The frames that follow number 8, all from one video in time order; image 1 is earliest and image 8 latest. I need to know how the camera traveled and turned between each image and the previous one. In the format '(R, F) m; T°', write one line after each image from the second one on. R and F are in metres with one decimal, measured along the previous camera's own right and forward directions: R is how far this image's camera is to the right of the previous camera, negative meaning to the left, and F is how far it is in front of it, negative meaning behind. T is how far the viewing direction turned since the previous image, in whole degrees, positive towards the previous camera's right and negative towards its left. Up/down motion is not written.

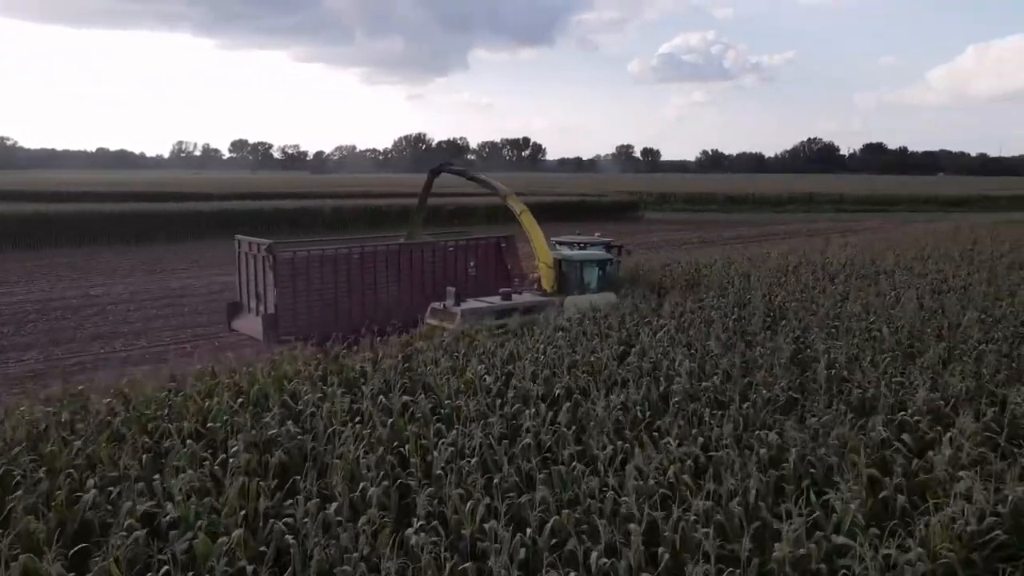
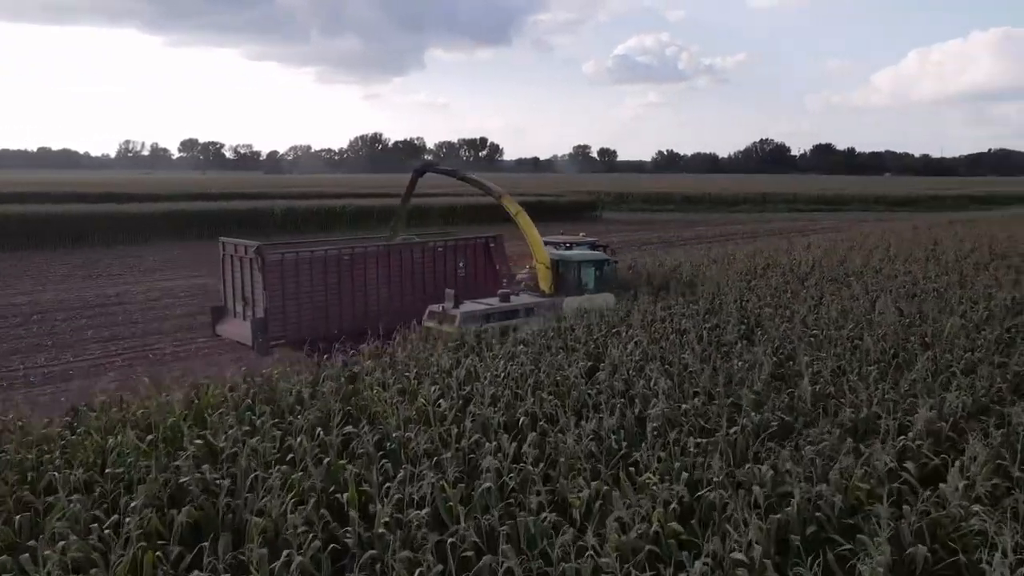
(-0.6, +0.1) m; +3°
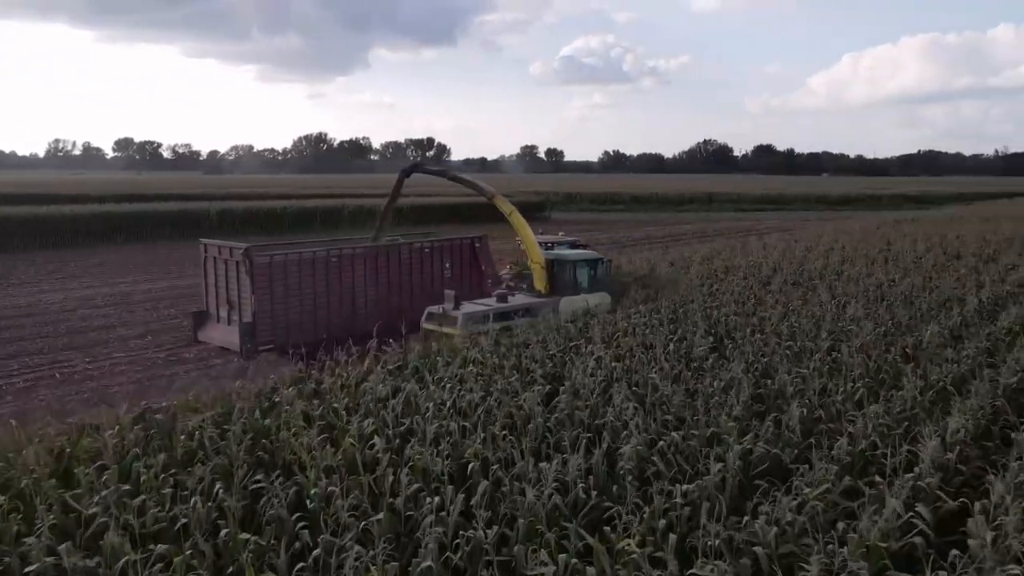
(-0.7, +0.1) m; +4°
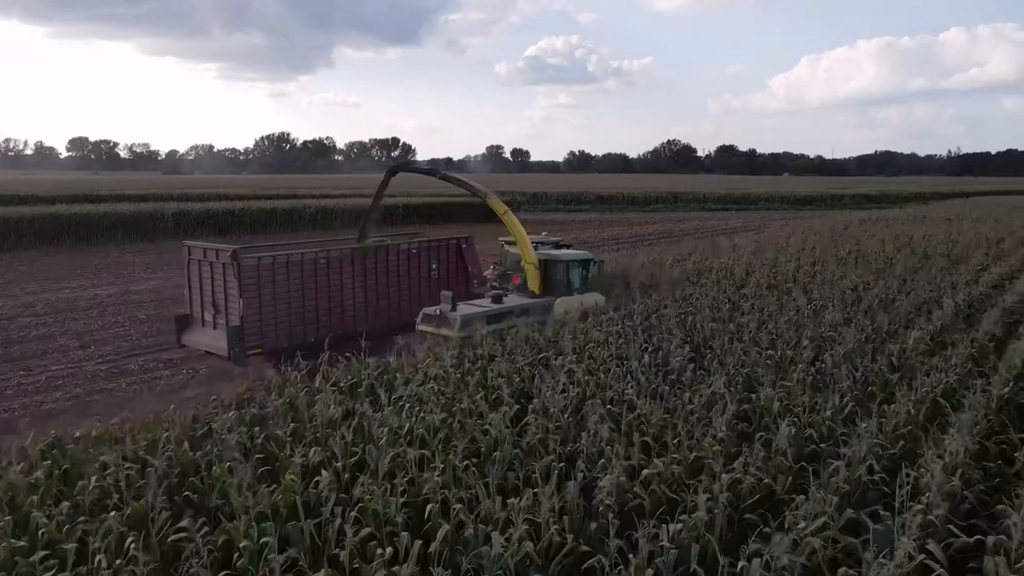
(-0.4, +0.1) m; +3°
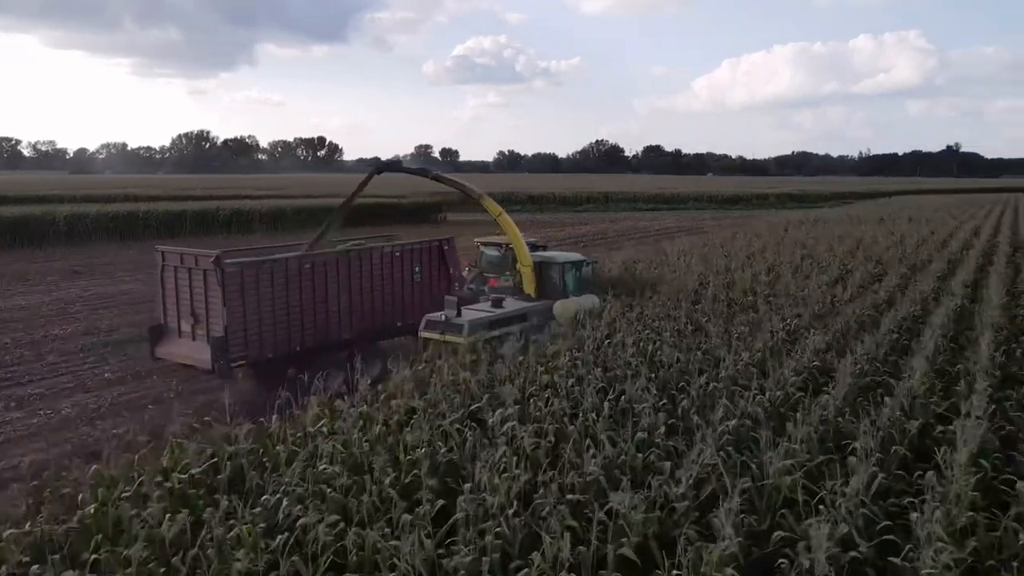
(-1.0, +0.3) m; +5°
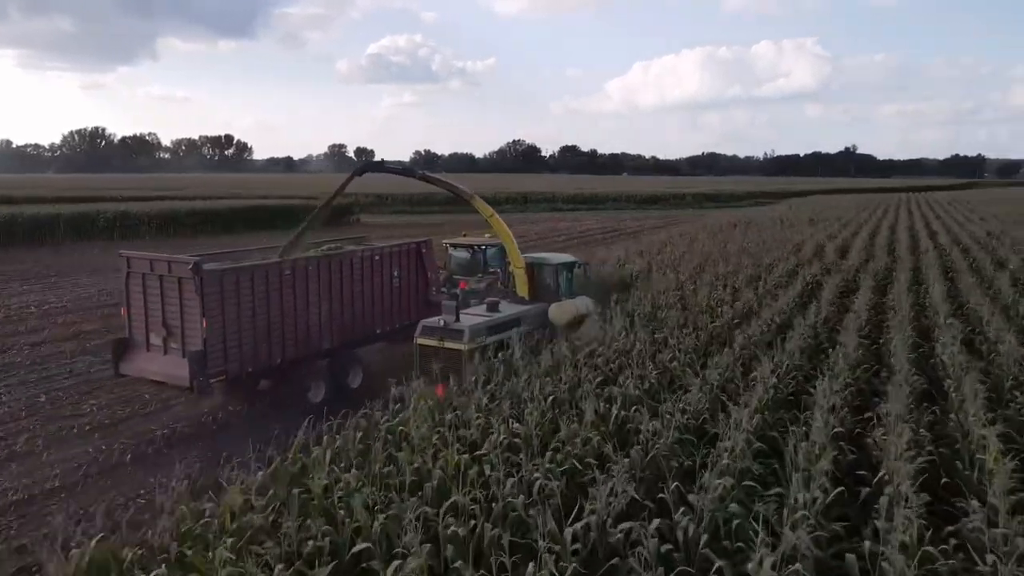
(-1.1, +0.4) m; +6°
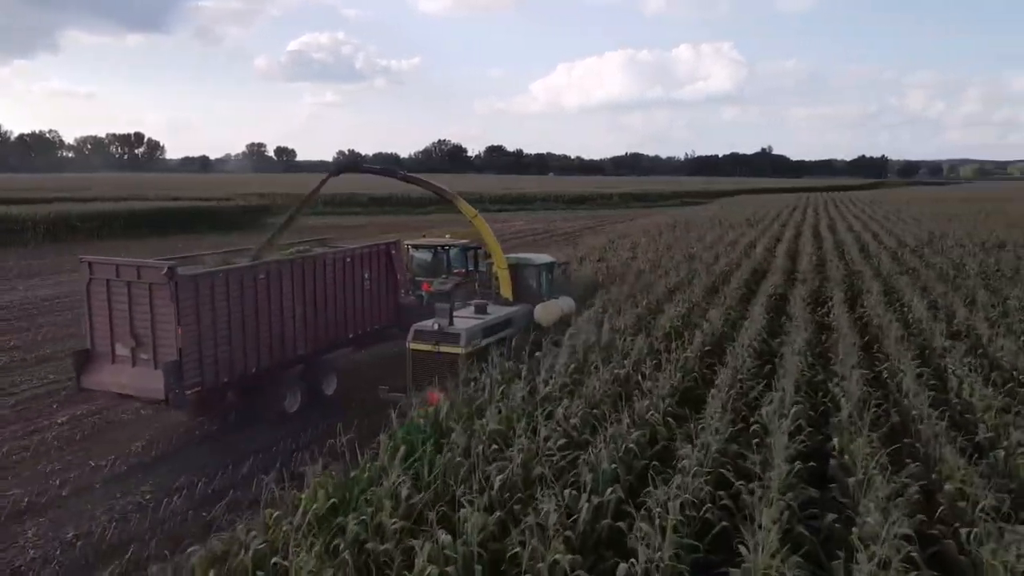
(-0.8, +0.2) m; +6°
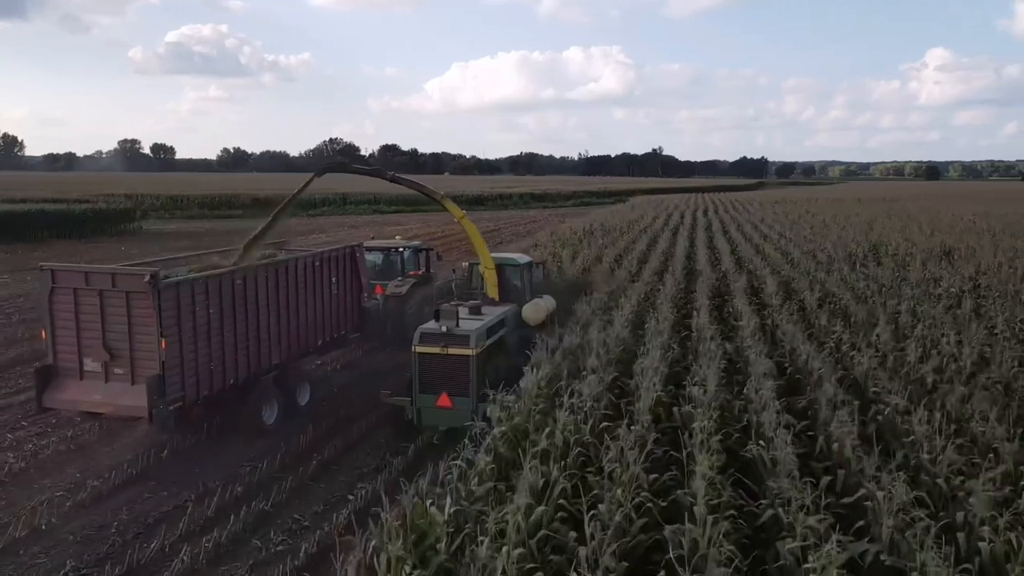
(-1.2, +0.2) m; +8°
